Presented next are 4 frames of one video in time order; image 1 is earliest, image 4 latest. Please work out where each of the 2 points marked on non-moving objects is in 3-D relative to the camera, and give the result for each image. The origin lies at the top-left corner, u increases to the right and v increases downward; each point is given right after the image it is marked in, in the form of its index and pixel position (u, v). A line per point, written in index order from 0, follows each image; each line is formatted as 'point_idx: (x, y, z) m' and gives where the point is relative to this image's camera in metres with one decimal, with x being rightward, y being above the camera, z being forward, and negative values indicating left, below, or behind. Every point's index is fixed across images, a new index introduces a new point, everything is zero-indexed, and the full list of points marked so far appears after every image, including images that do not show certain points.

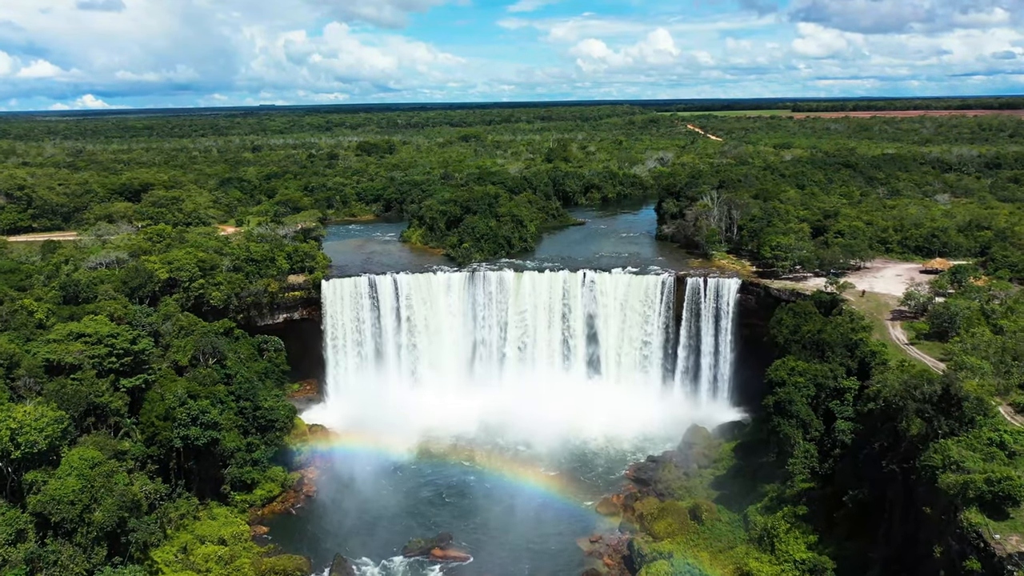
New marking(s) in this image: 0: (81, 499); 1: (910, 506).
0: (-13.0, -6.4, +19.9) m
1: (+10.5, -5.8, +17.5) m
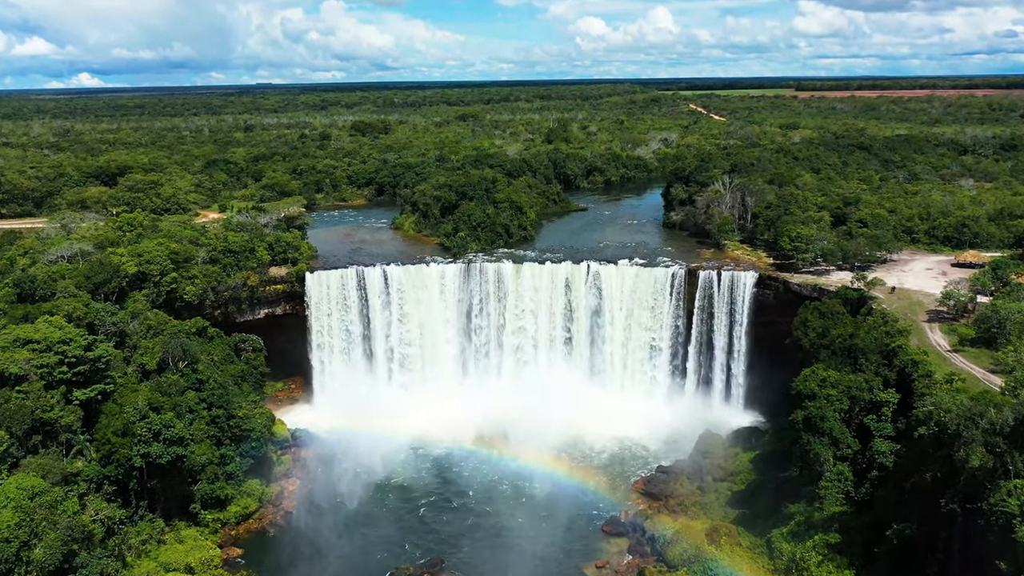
0: (-13.0, -6.5, +17.4) m
1: (+10.5, -6.0, +15.1) m
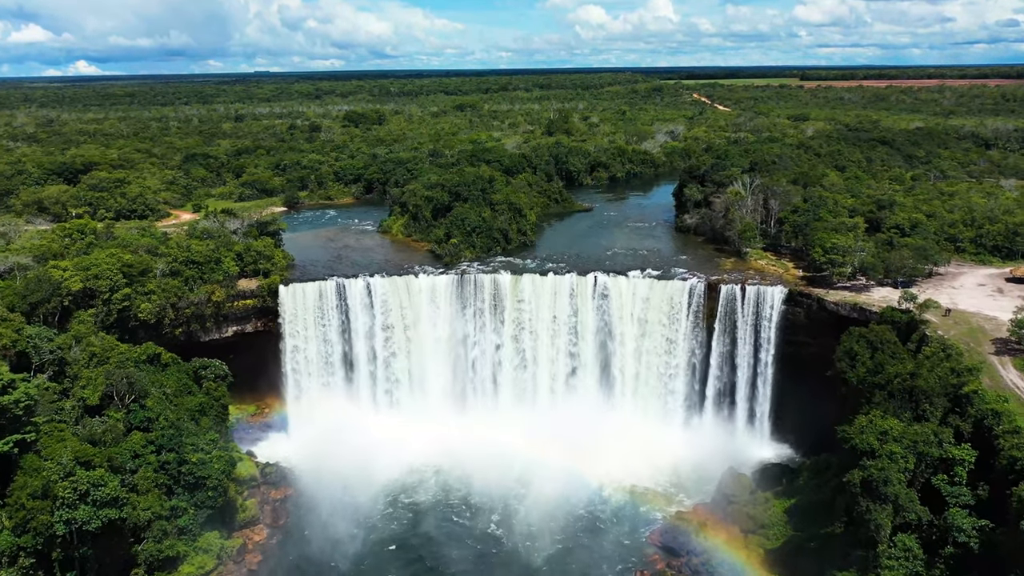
0: (-13.1, -7.5, +13.7) m
1: (+10.4, -7.1, +11.5) m
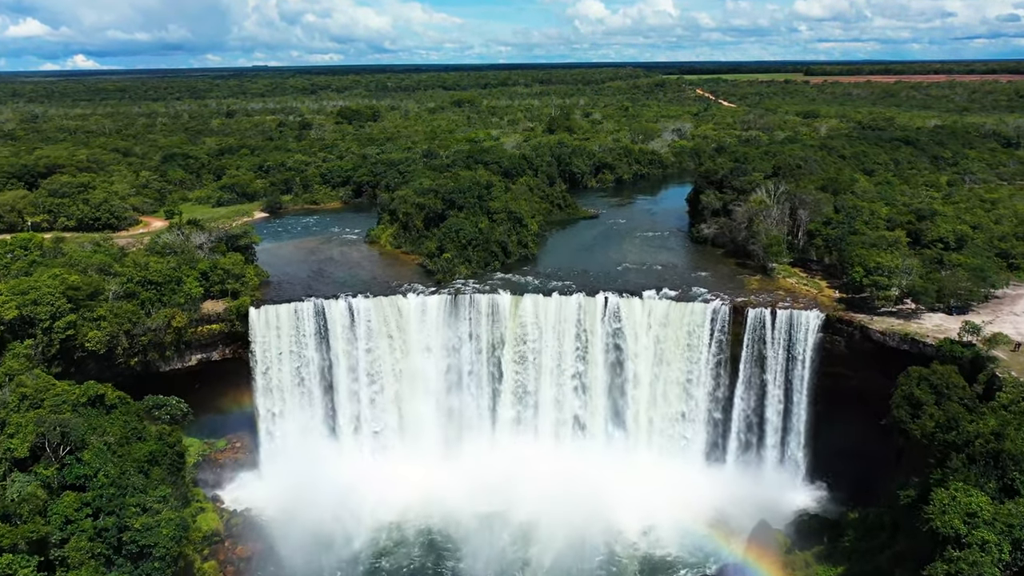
0: (-13.1, -8.6, +10.3) m
1: (+10.5, -8.2, +8.0) m
